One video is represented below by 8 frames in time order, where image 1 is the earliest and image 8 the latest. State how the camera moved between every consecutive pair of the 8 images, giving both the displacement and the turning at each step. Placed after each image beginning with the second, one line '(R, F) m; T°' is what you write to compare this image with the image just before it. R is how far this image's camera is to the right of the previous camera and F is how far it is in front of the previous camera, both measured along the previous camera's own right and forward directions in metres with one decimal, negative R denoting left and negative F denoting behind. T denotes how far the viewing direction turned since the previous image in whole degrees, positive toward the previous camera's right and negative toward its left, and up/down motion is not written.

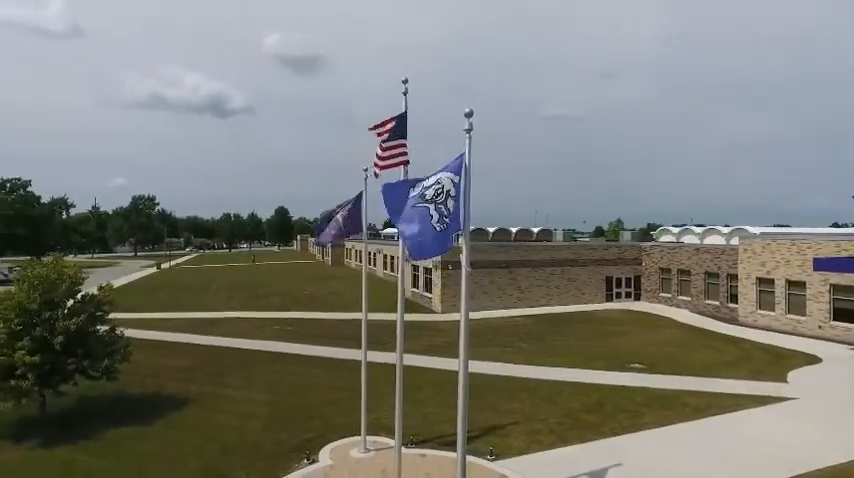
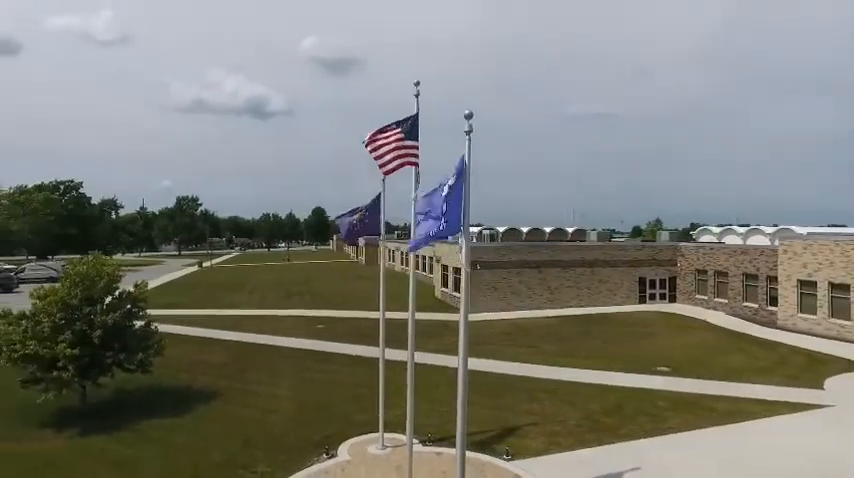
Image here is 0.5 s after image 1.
(+0.5, -0.1) m; -4°
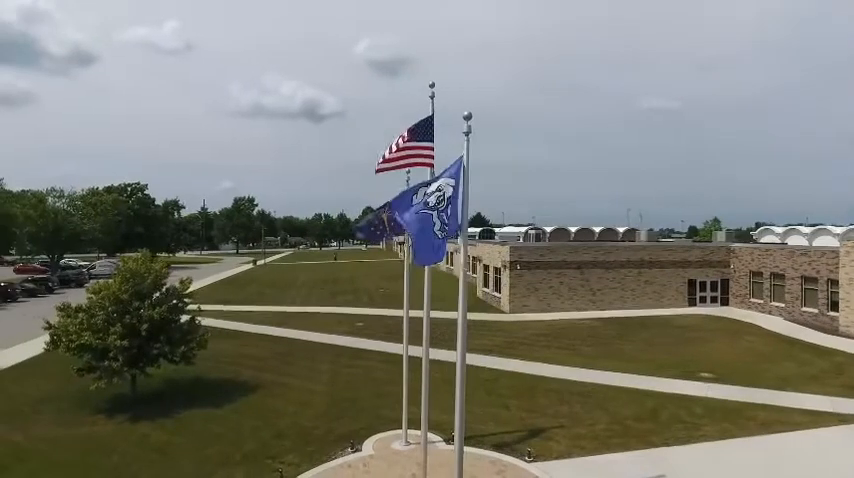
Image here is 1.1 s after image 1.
(+0.7, -0.1) m; -6°
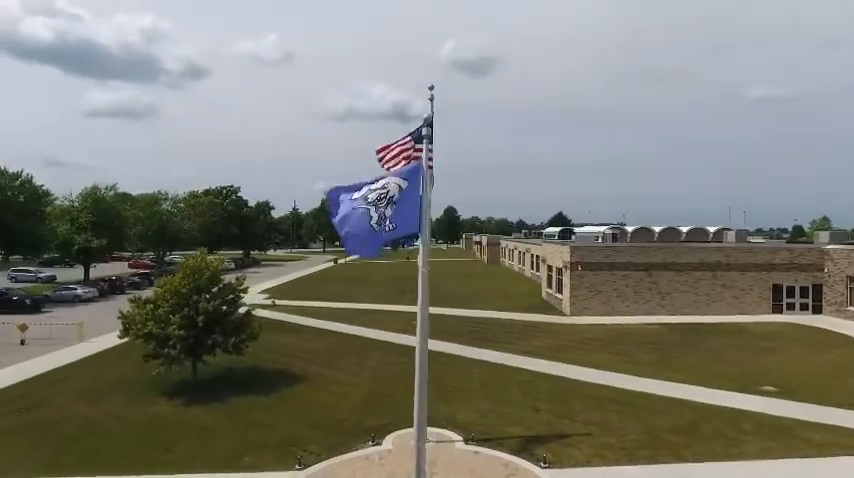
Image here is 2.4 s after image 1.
(+1.7, 0.0) m; -9°
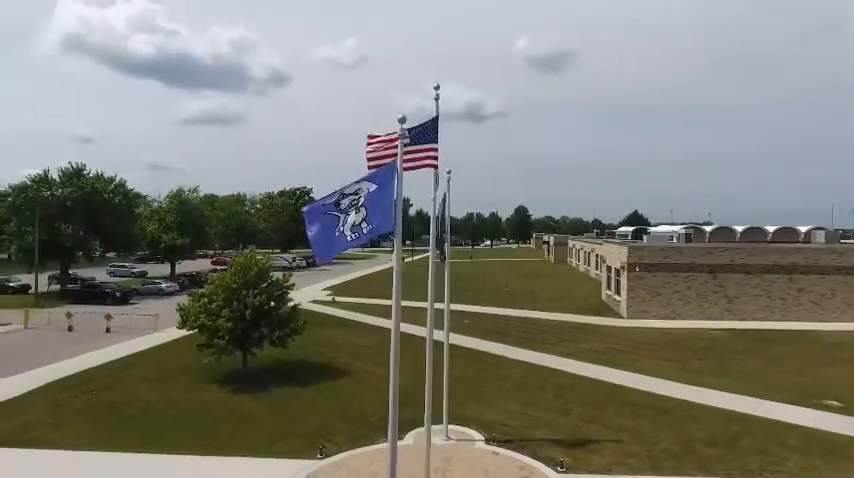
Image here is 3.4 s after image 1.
(+1.4, 0.0) m; -8°
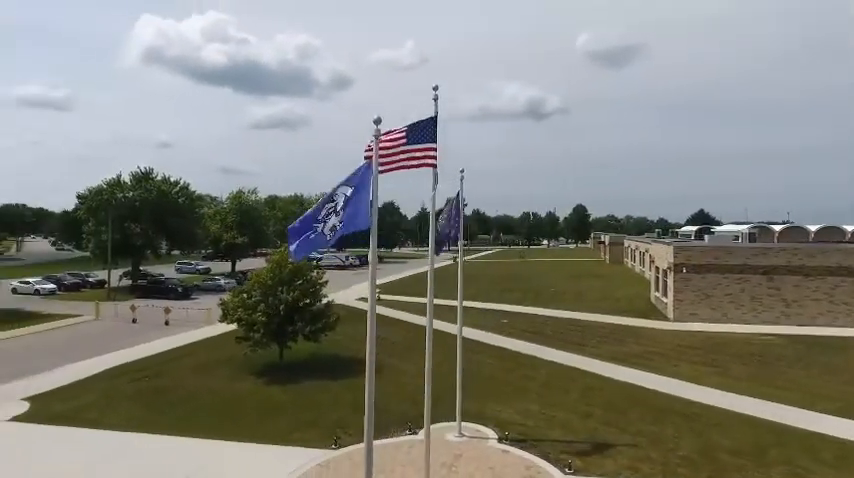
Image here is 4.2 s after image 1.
(+1.2, -0.1) m; -6°
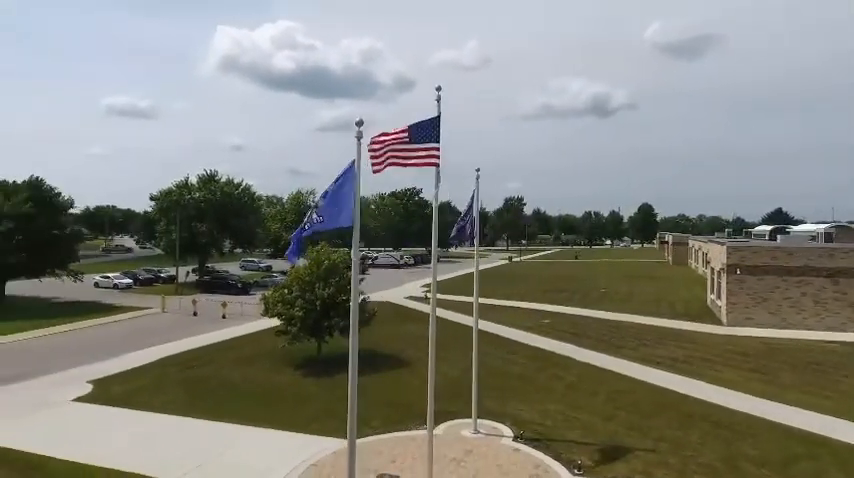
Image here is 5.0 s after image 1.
(+1.2, -0.2) m; -7°
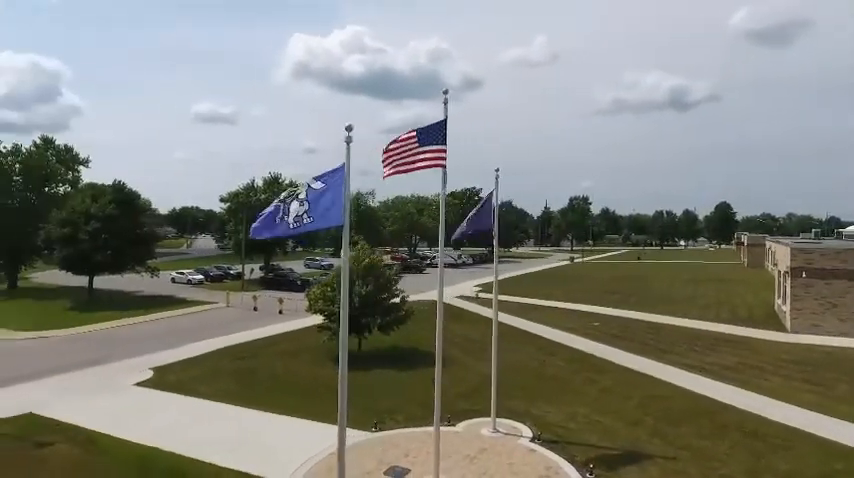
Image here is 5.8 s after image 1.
(+1.3, -0.2) m; -7°
